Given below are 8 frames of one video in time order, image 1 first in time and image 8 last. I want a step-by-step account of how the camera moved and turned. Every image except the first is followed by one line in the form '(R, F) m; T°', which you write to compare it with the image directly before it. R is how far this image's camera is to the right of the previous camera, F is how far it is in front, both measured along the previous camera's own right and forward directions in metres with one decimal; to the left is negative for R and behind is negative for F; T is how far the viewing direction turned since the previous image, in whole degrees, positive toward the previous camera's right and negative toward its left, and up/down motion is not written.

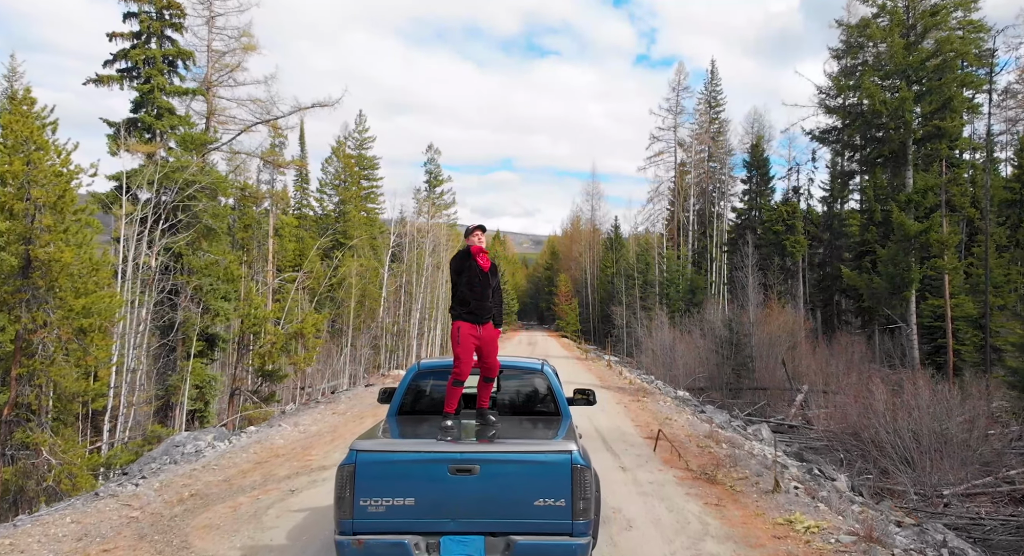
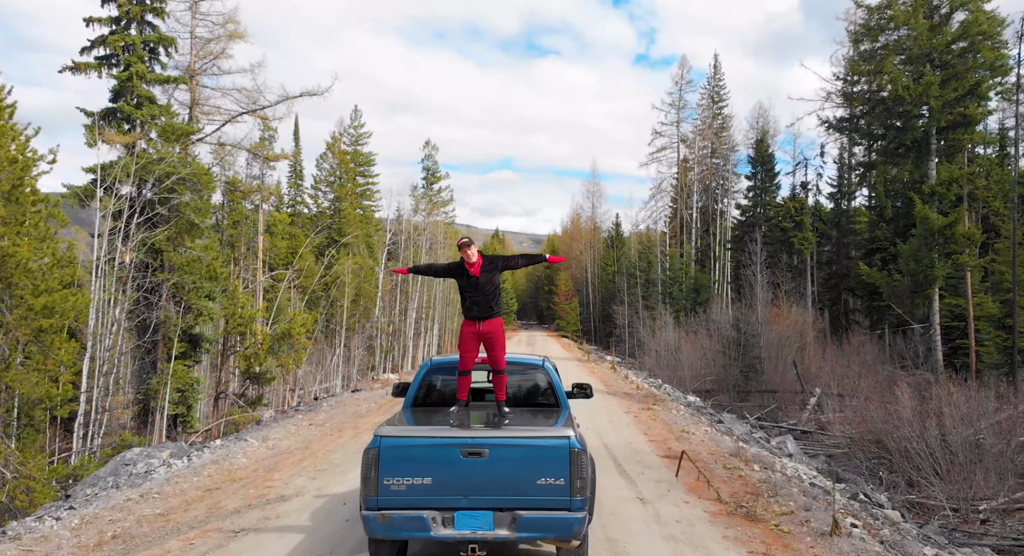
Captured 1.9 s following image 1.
(0.0, +1.1) m; 0°
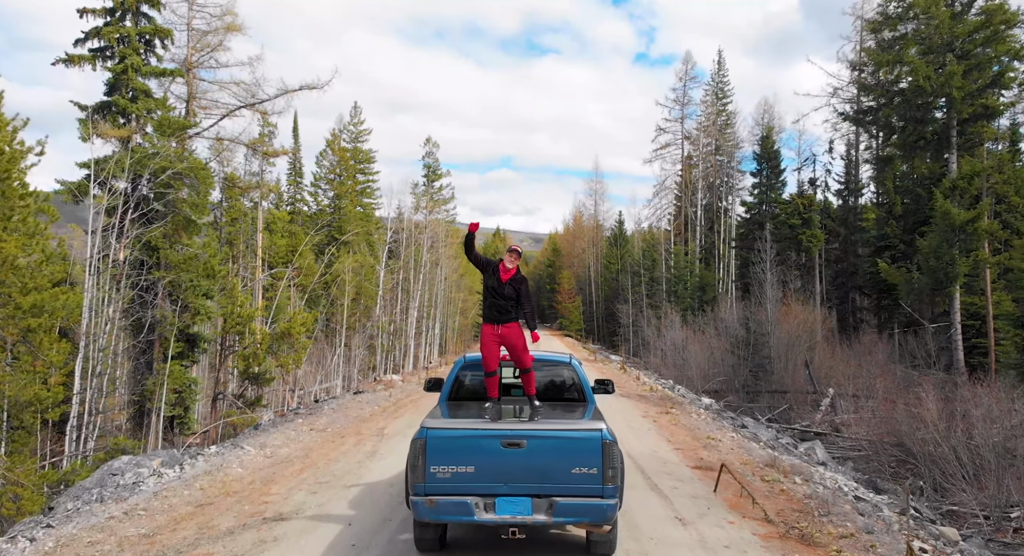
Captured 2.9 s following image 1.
(-0.2, +0.5) m; 0°
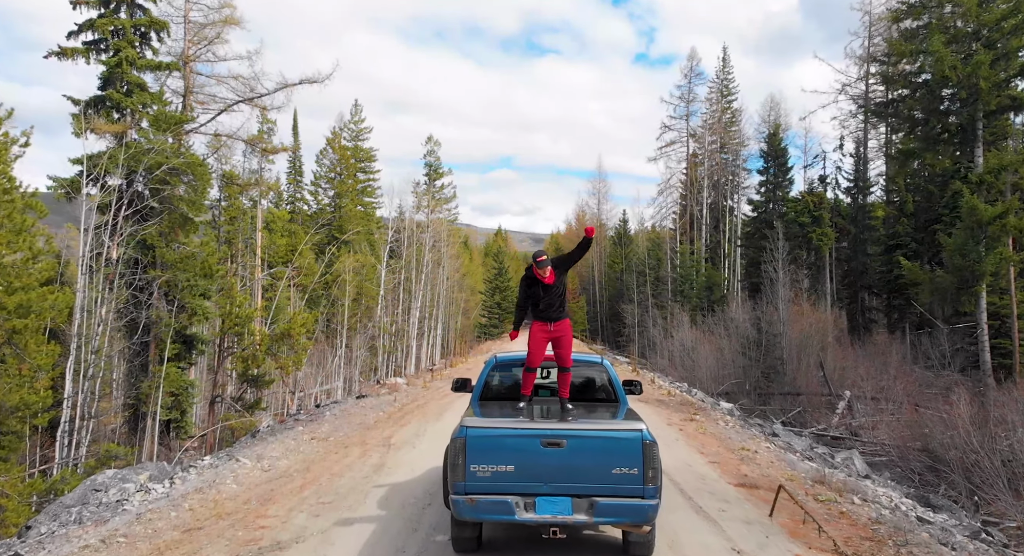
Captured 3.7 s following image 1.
(-0.2, +0.6) m; 0°
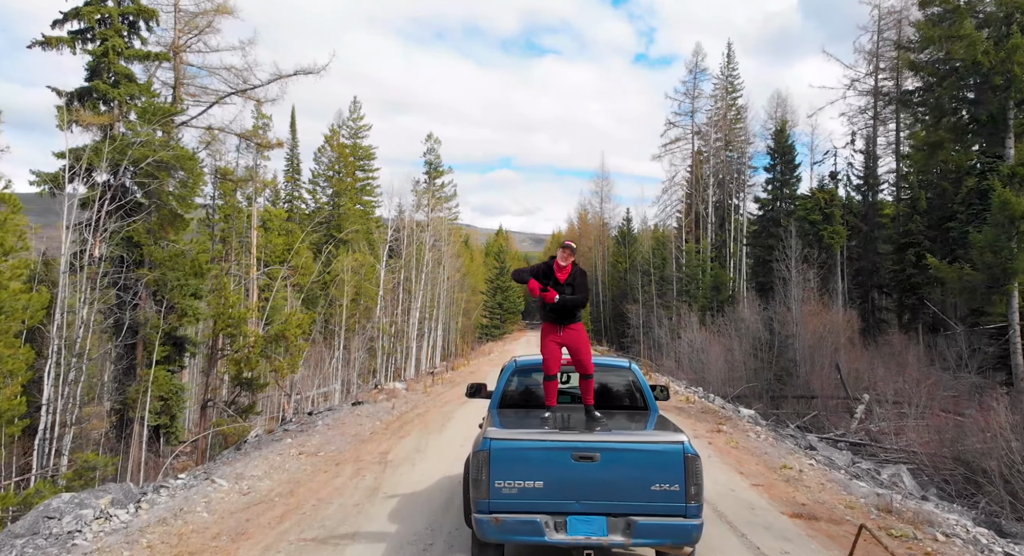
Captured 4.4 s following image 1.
(-0.1, +0.8) m; 0°
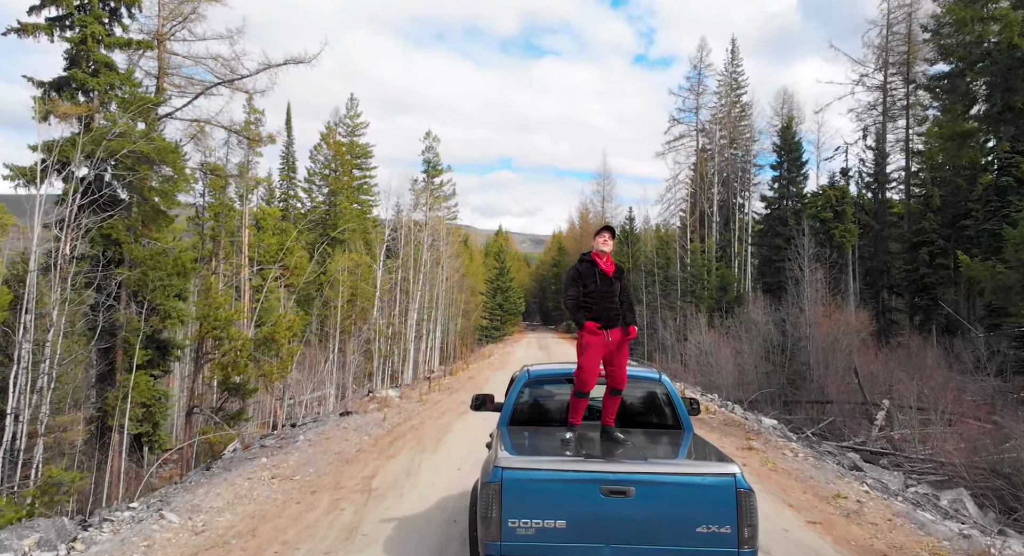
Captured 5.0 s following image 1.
(0.0, +1.0) m; 0°
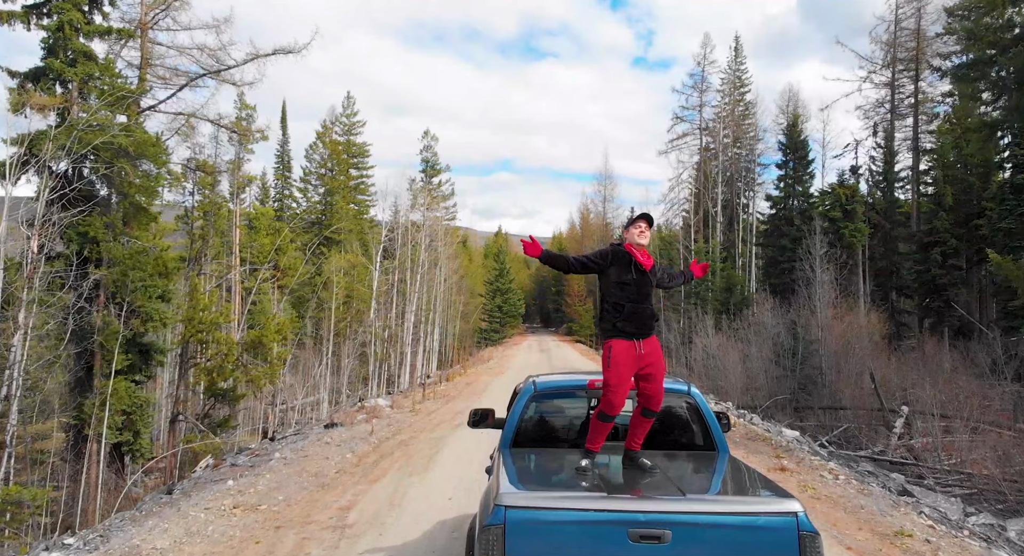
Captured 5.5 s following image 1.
(0.0, +0.9) m; 0°
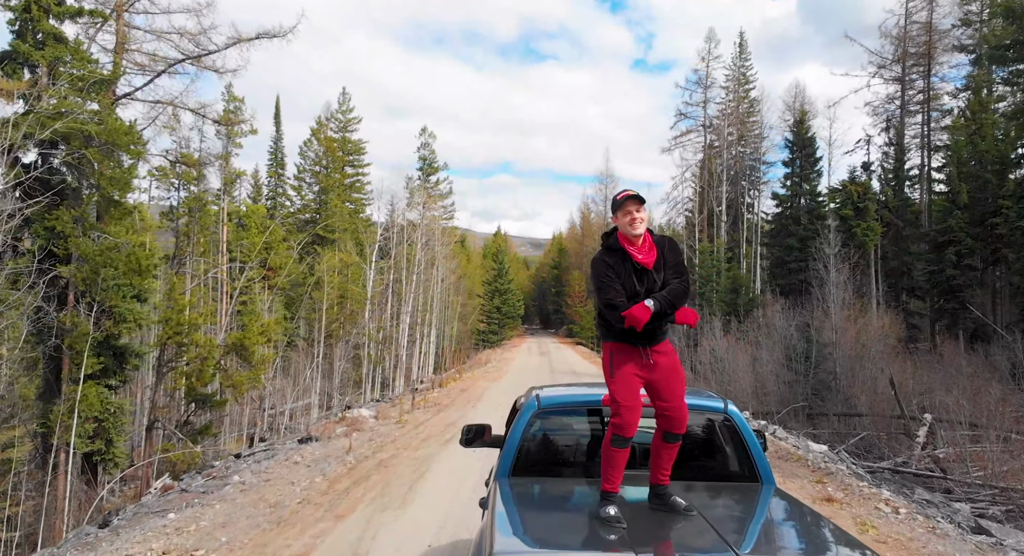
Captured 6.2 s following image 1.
(0.0, +1.1) m; 0°
